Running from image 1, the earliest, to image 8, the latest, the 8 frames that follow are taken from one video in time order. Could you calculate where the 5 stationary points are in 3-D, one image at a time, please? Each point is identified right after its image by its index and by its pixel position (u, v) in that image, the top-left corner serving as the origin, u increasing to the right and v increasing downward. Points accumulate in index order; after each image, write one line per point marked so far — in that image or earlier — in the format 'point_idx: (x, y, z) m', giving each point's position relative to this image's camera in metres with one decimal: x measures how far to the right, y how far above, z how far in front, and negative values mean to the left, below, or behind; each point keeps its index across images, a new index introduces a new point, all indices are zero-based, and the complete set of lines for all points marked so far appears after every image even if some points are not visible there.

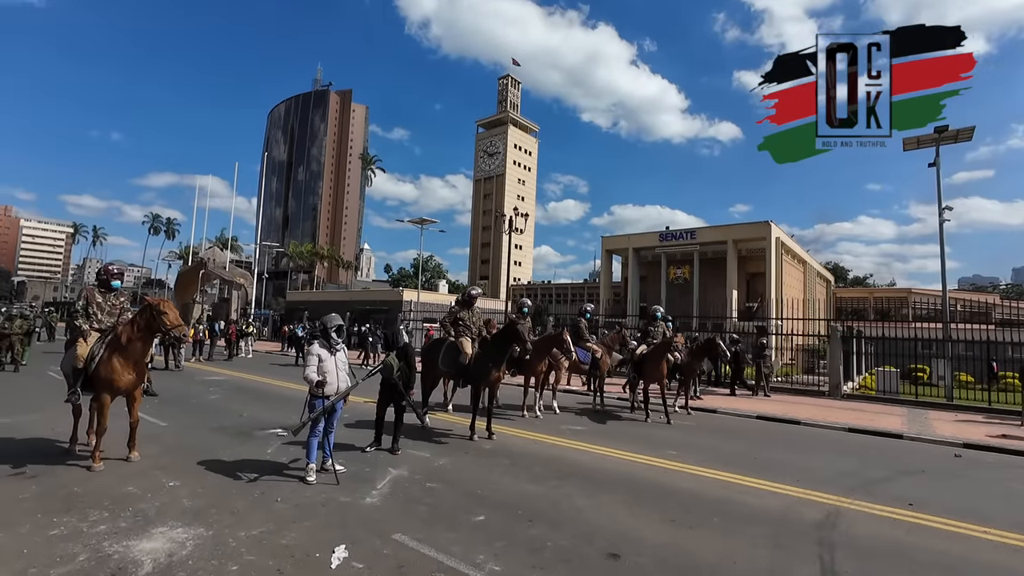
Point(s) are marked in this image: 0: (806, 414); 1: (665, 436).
0: (+9.4, -4.1, +15.5) m
1: (+3.5, -3.4, +11.2) m
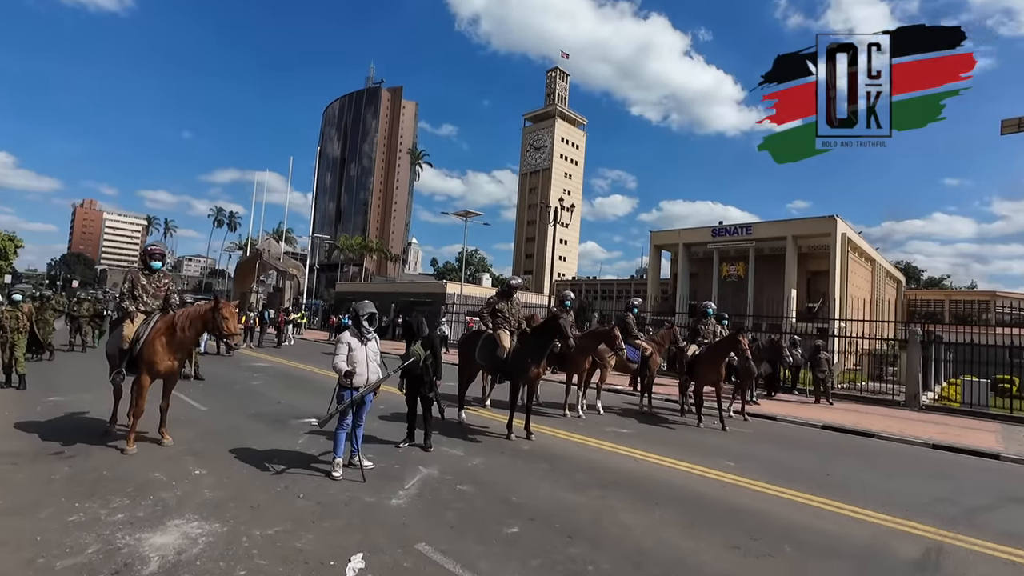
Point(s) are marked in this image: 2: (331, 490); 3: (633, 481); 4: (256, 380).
0: (+10.7, -4.0, +13.9) m
1: (+4.4, -3.3, +10.2) m
2: (-2.3, -2.5, +6.0) m
3: (+1.7, -2.8, +6.9) m
4: (-7.5, -2.7, +14.0) m
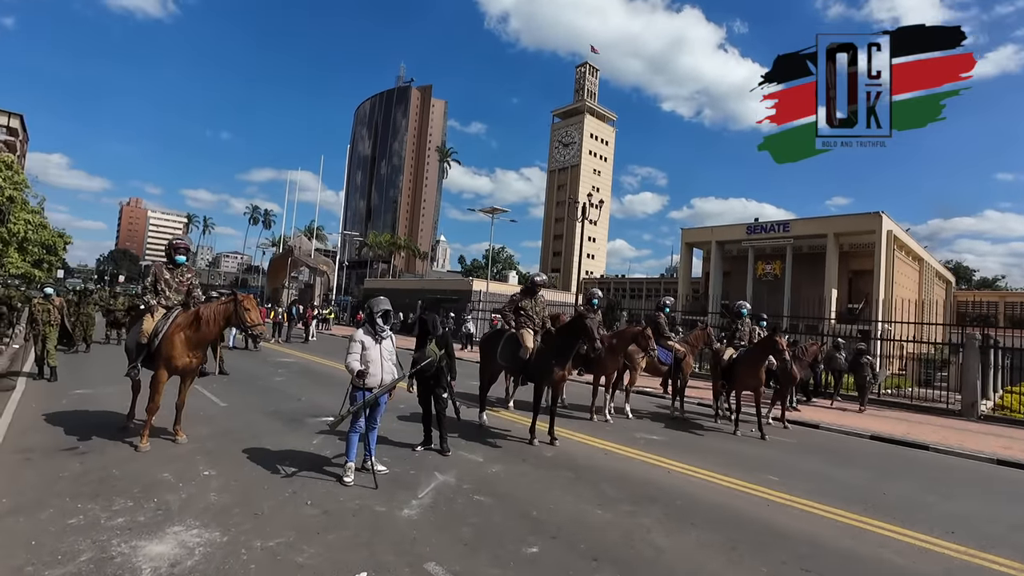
0: (+11.3, -4.0, +12.9) m
1: (+4.9, -3.3, +9.5) m
2: (-2.0, -2.5, +5.7) m
3: (+2.0, -2.8, +6.4) m
4: (-6.8, -2.5, +13.9) m
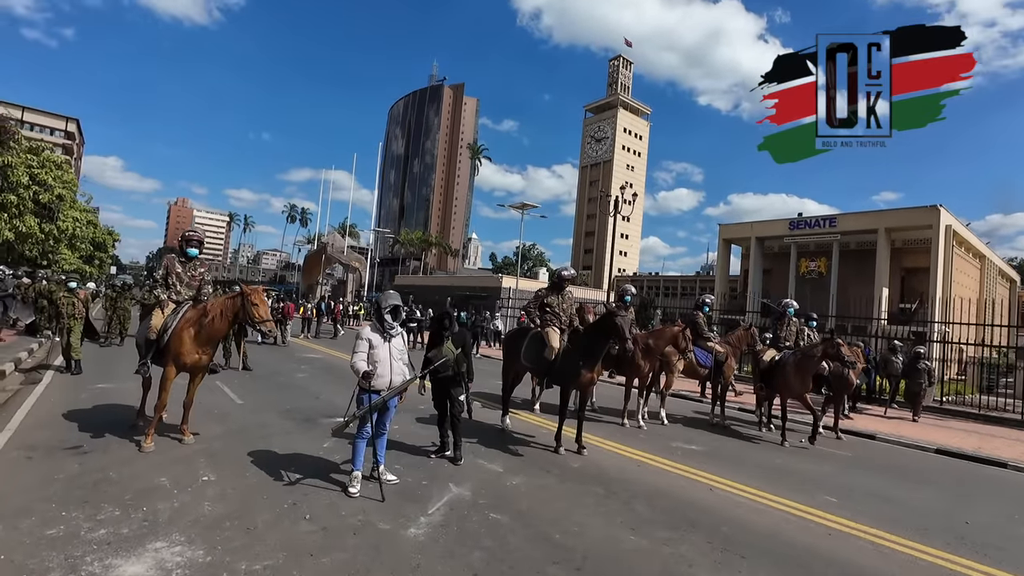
0: (+12.0, -3.9, +11.5) m
1: (+5.3, -3.2, +8.5) m
2: (-1.8, -2.4, +5.2) m
3: (+2.3, -2.7, +5.6) m
4: (-6.0, -2.4, +13.7) m
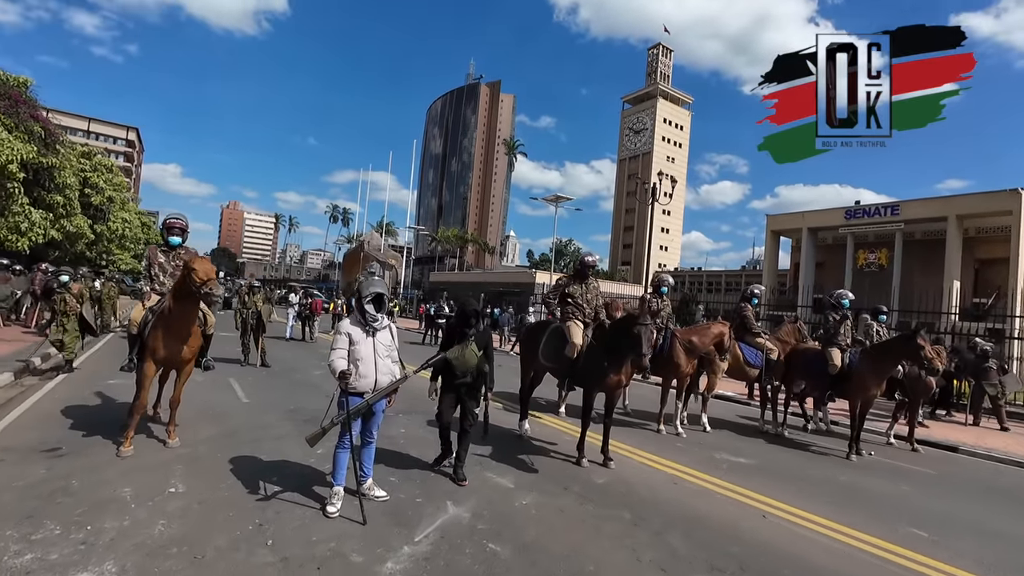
0: (+12.5, -3.7, +9.6) m
1: (+5.6, -3.0, +7.1) m
2: (-1.8, -2.3, +4.4) m
3: (+2.3, -2.5, +4.5) m
4: (-5.3, -2.2, +13.2) m
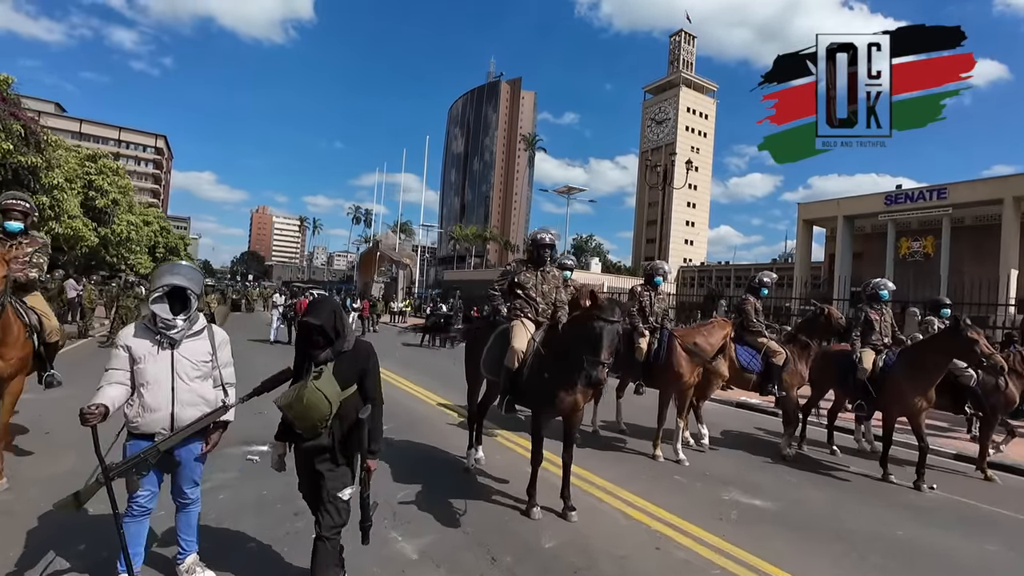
0: (+11.8, -3.4, +7.2) m
1: (+4.8, -2.8, +5.1) m
2: (-2.7, -2.2, +2.8) m
3: (+1.4, -2.4, +2.6) m
4: (-5.7, -2.2, +11.8) m
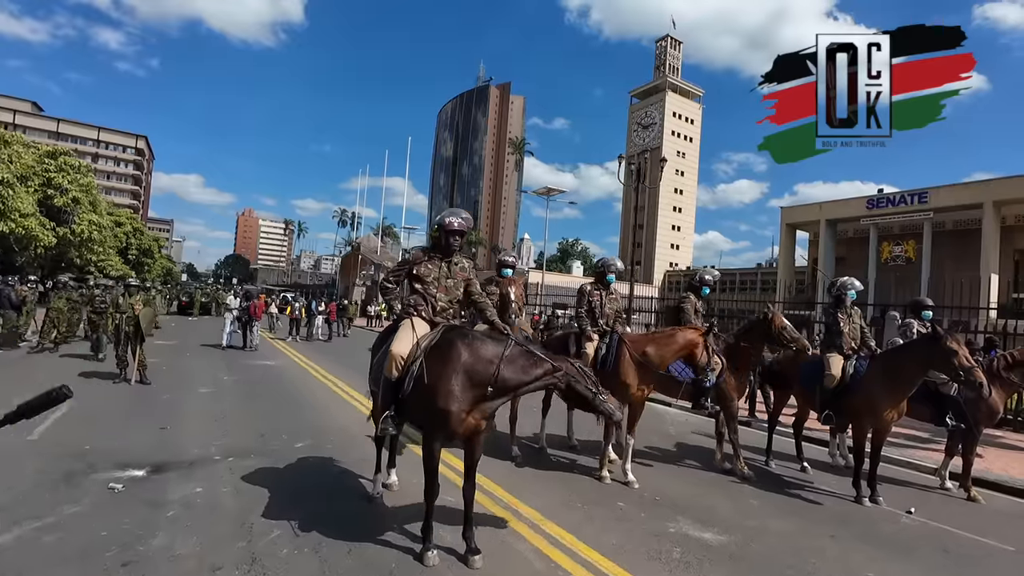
0: (+10.8, -3.4, +6.5) m
1: (+3.9, -2.8, +4.3) m
2: (-3.6, -2.1, +1.8) m
3: (+0.5, -2.3, +1.7) m
4: (-6.8, -2.2, +10.7) m
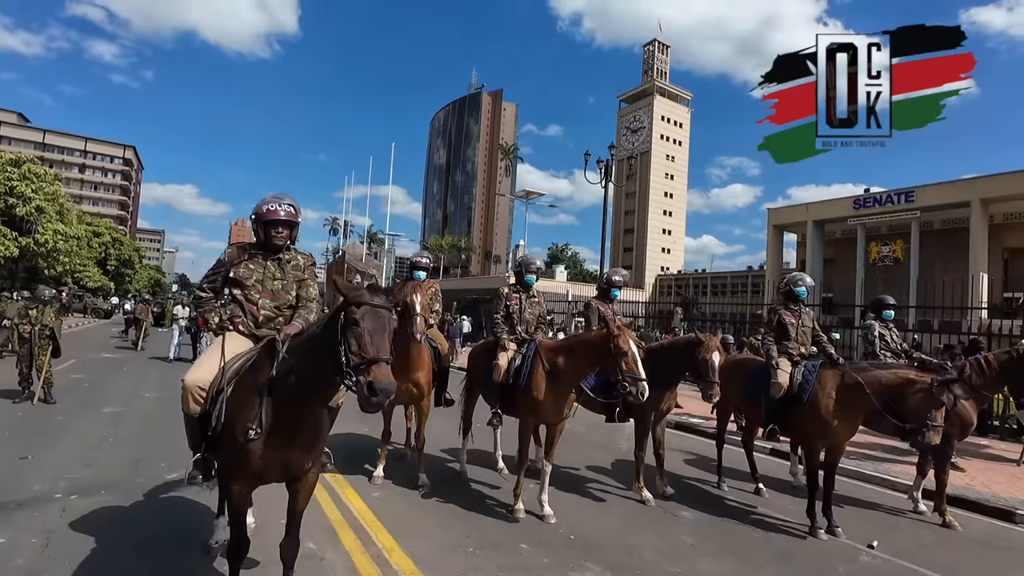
0: (+9.7, -3.3, +5.6) m
1: (+2.7, -2.7, +3.4) m
2: (-4.7, -2.1, +0.9) m
3: (-0.6, -2.3, +0.8) m
4: (-8.0, -2.4, +9.8) m
